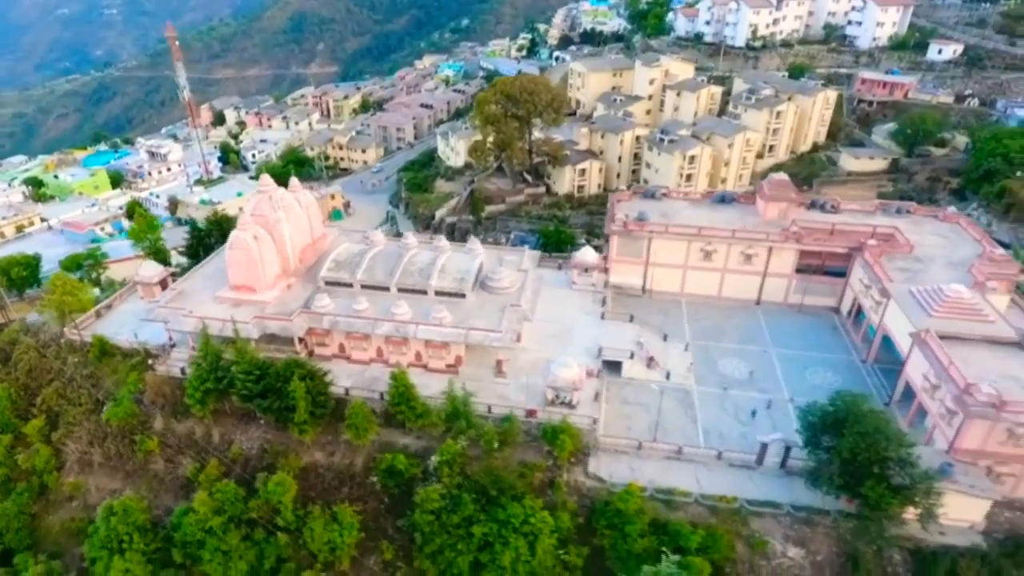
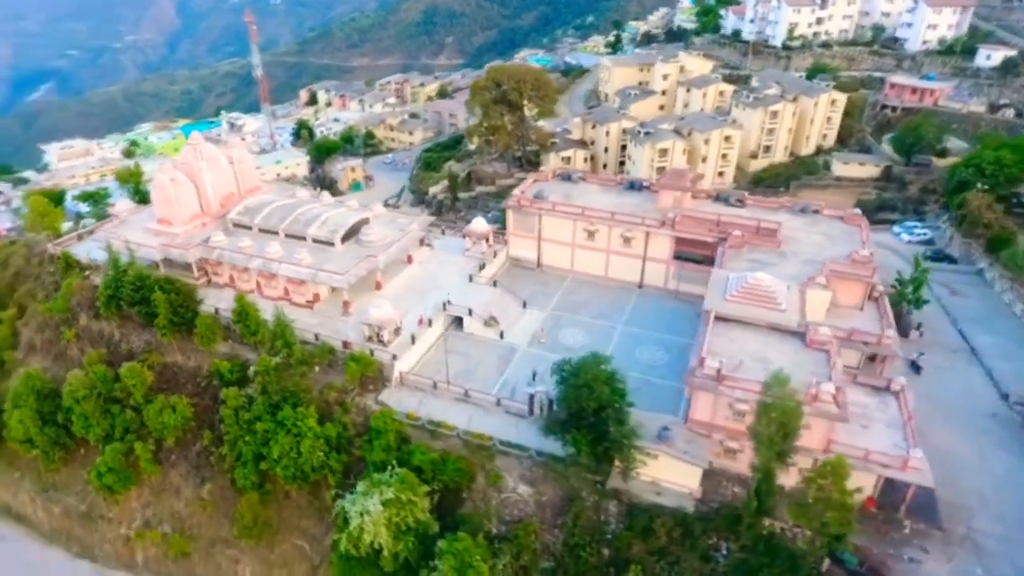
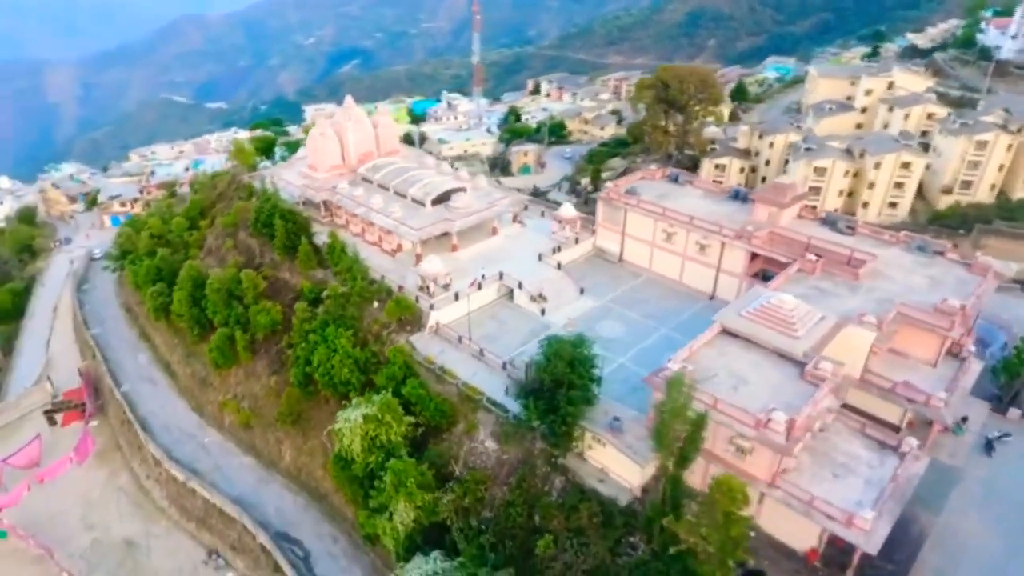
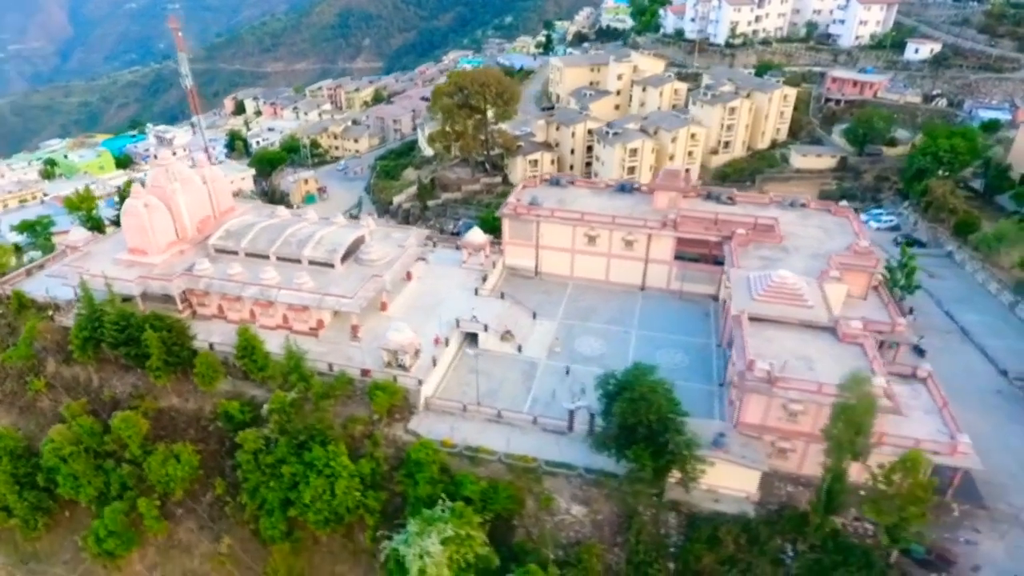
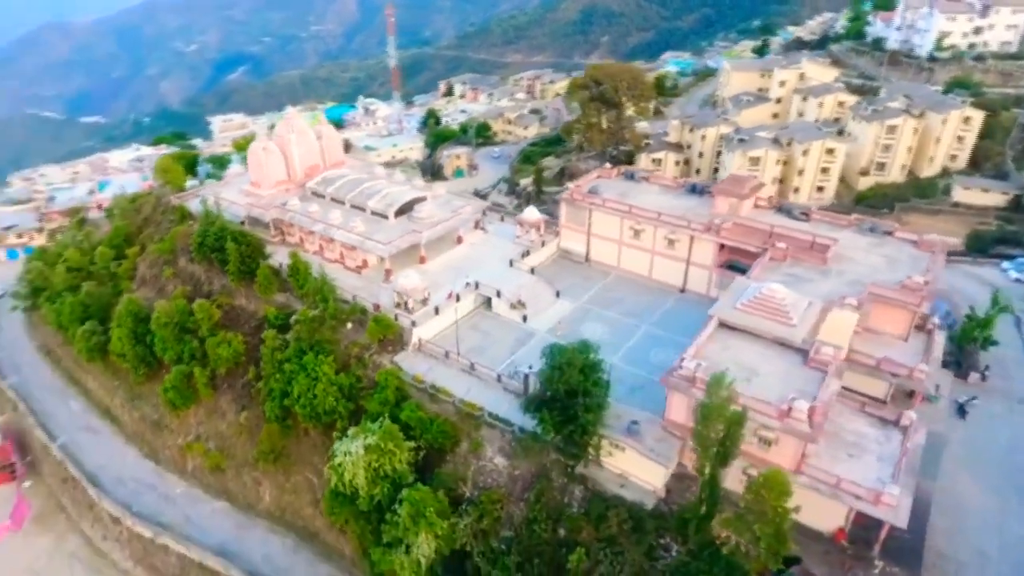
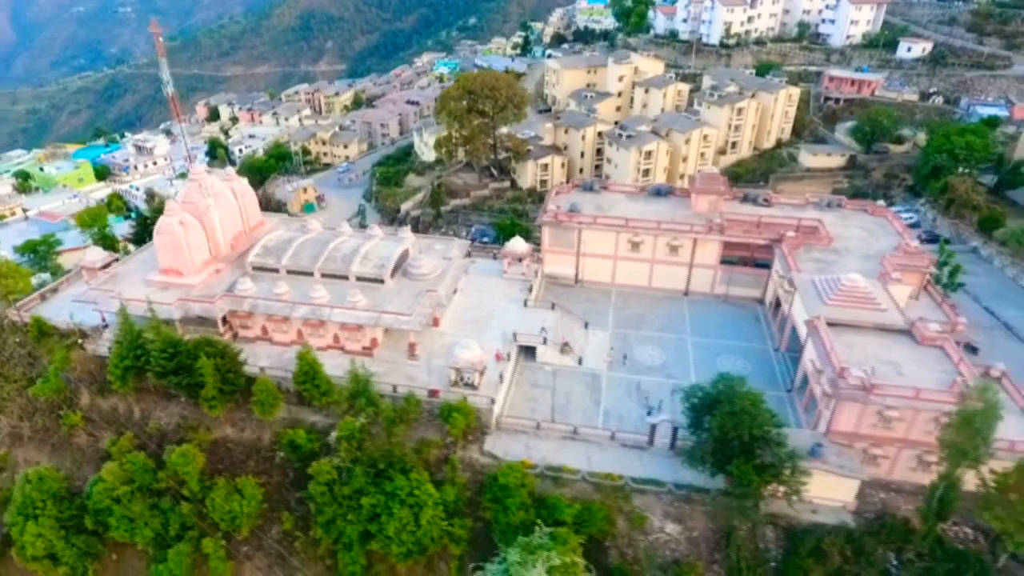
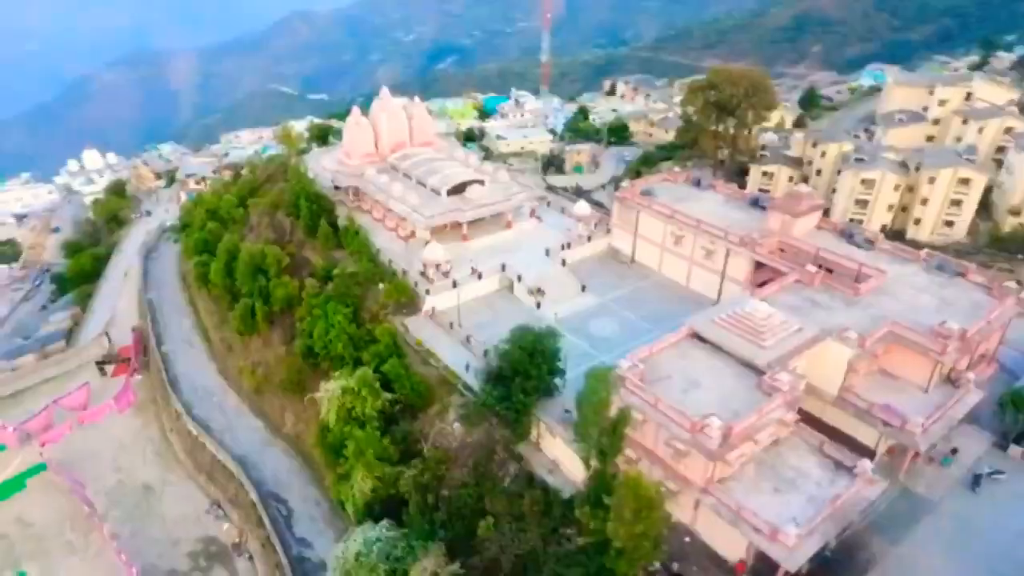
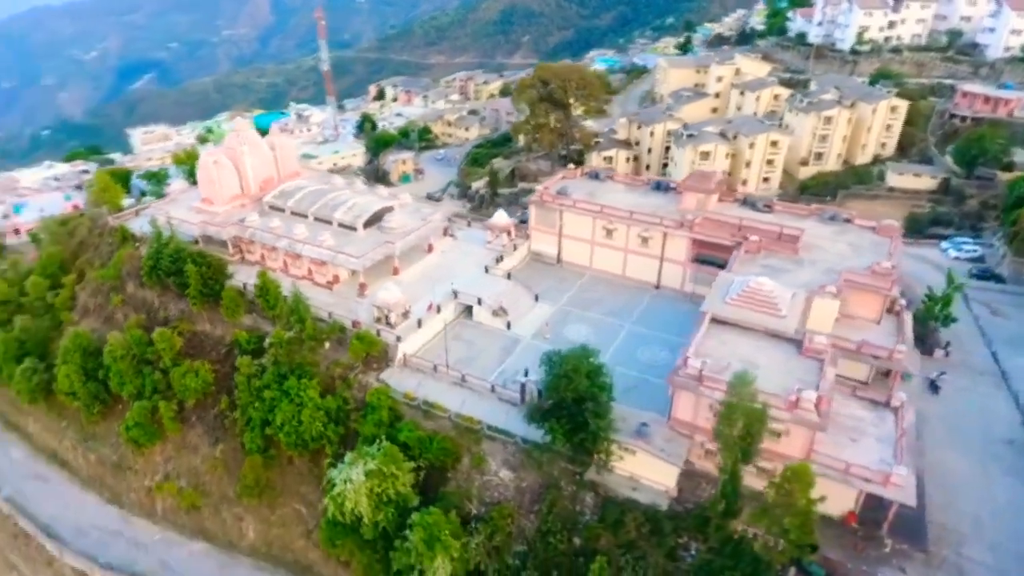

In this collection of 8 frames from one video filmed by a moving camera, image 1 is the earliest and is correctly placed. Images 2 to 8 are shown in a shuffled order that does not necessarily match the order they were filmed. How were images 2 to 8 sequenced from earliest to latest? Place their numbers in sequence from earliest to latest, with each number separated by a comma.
6, 4, 2, 8, 5, 3, 7
